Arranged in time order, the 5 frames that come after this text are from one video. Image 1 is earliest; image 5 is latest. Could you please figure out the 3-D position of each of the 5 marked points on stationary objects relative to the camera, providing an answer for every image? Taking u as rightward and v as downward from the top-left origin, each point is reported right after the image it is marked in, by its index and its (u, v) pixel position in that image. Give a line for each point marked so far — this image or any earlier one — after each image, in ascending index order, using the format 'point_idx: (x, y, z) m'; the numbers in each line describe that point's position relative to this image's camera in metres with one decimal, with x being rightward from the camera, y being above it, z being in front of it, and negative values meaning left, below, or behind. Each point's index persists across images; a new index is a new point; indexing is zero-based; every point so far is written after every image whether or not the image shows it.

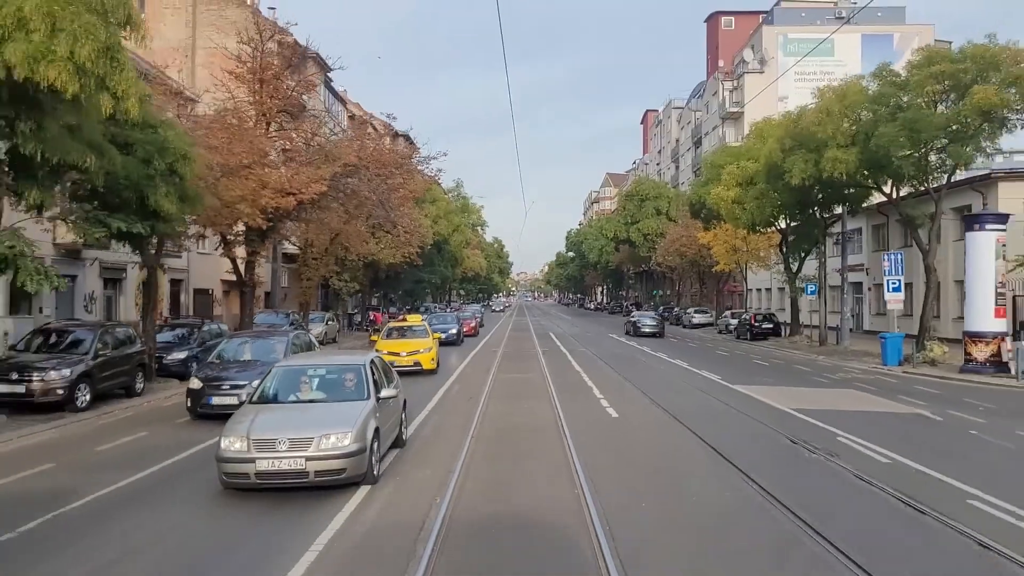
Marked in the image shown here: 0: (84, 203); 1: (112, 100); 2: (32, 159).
0: (-4.2, +0.8, +15.6) m
1: (-3.2, +1.4, +12.7) m
2: (-4.1, +1.0, +13.3) m
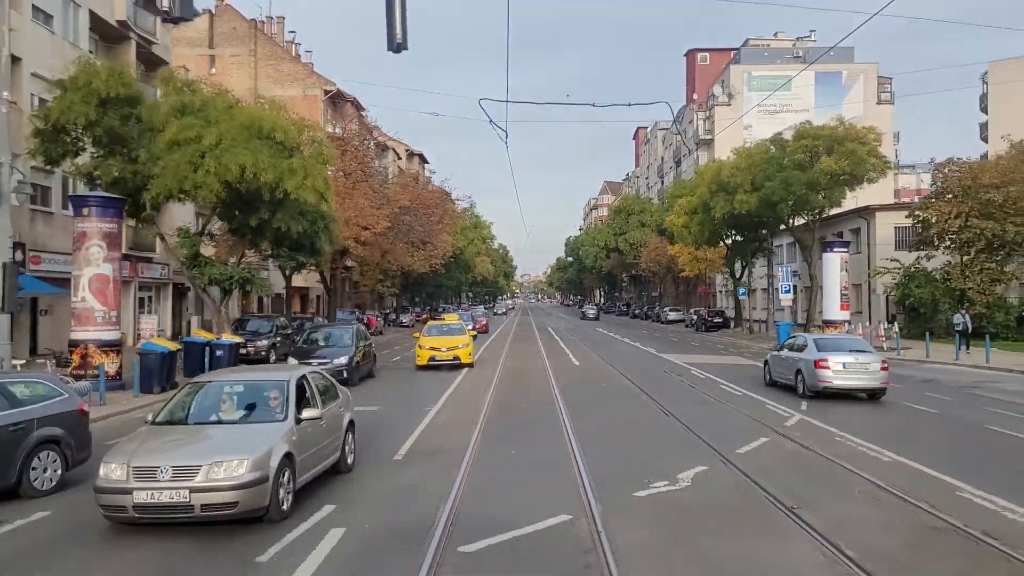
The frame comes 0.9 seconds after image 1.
0: (-4.1, +0.7, +27.1) m
1: (-3.1, +1.3, +24.2) m
2: (-4.0, +0.9, +24.8) m
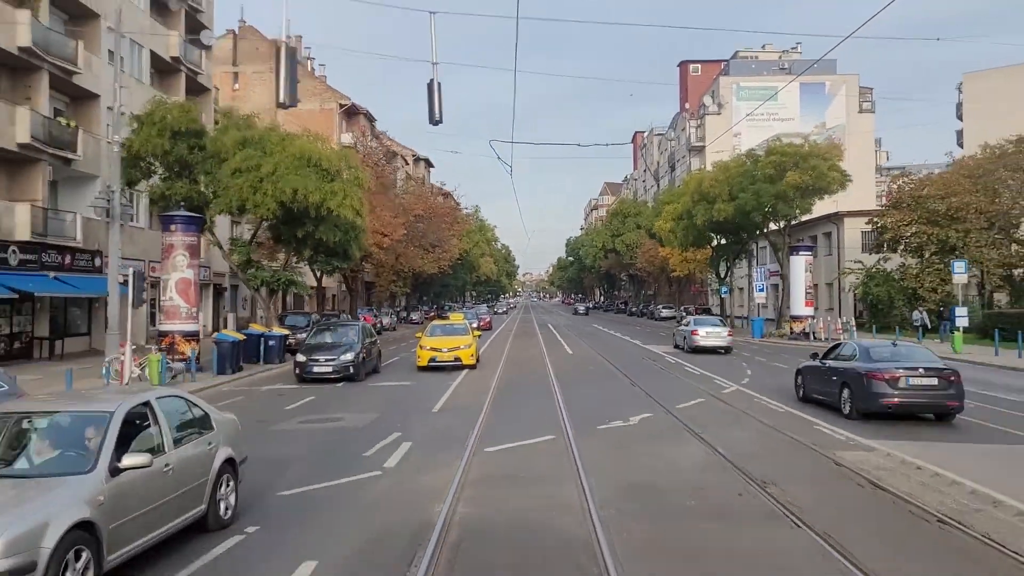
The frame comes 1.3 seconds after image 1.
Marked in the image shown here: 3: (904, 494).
0: (-4.1, +0.7, +31.6) m
1: (-3.0, +1.3, +28.7) m
2: (-4.0, +0.9, +29.4) m
3: (+2.5, -1.2, +9.1) m
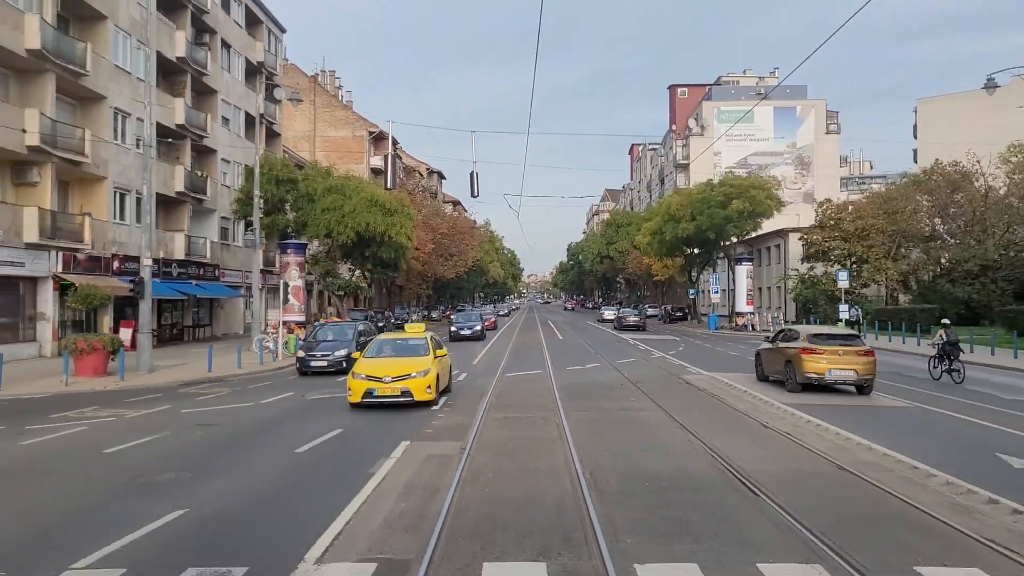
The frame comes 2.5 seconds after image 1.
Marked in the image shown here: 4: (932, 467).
0: (-3.9, +0.6, +42.7) m
1: (-2.9, +1.2, +39.8) m
2: (-3.8, +0.8, +40.4) m
3: (+2.6, -1.3, +20.1) m
4: (+2.9, -1.3, +10.7) m
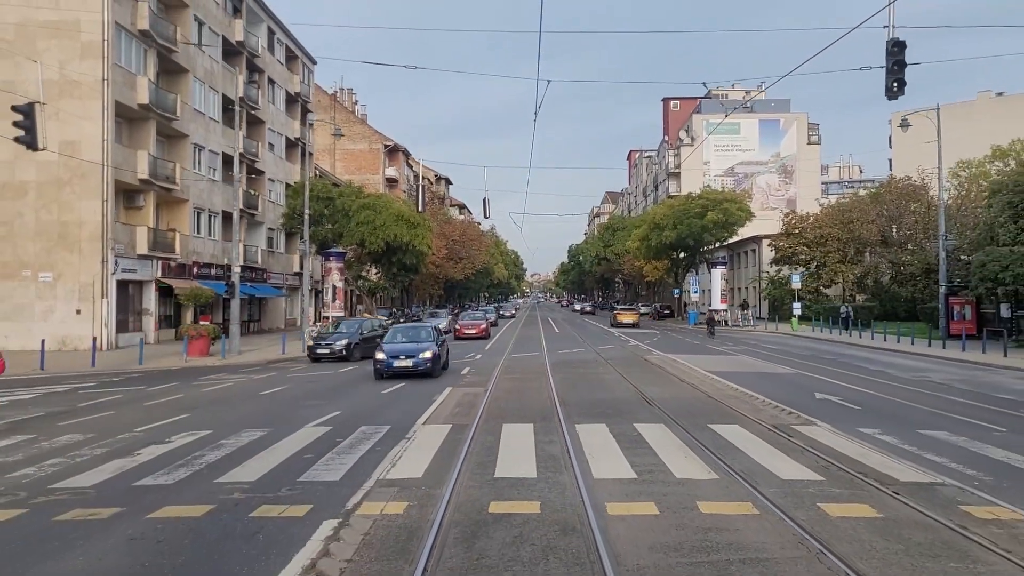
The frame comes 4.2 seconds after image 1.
0: (-3.8, +0.6, +50.0) m
1: (-2.8, +1.2, +47.1) m
2: (-3.7, +0.8, +47.7) m
3: (+2.7, -1.3, +27.4) m
4: (+3.0, -1.3, +18.0) m
